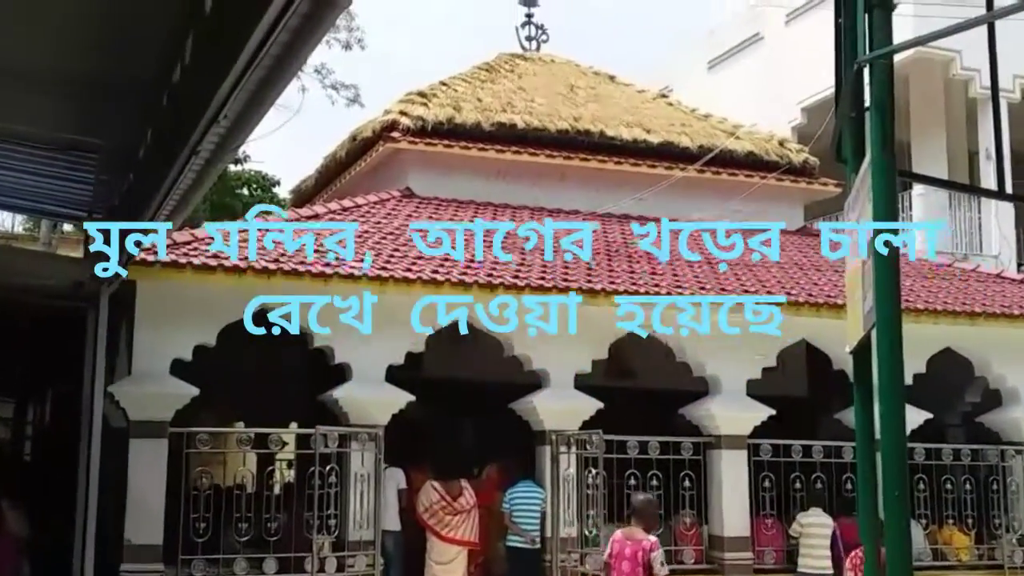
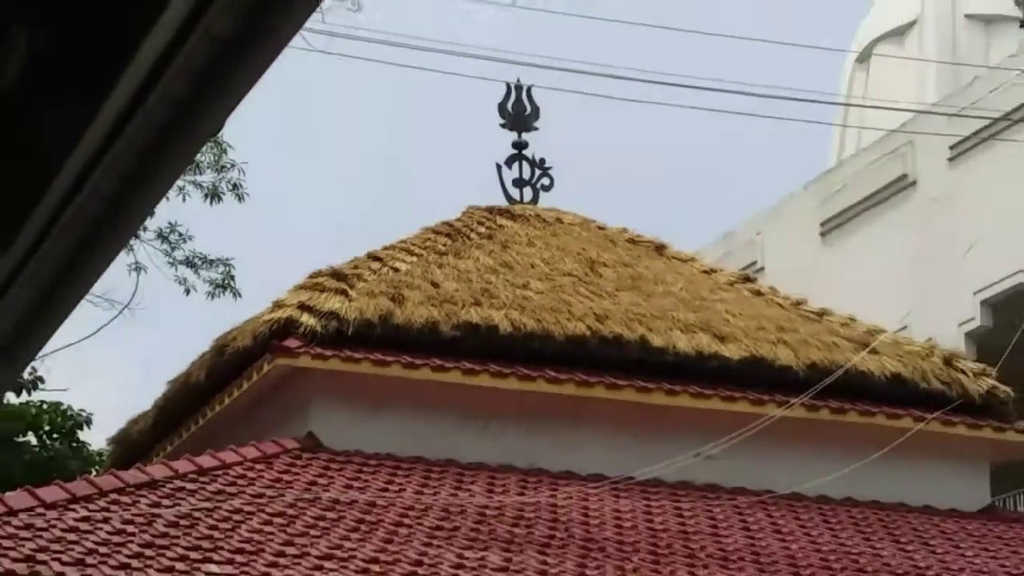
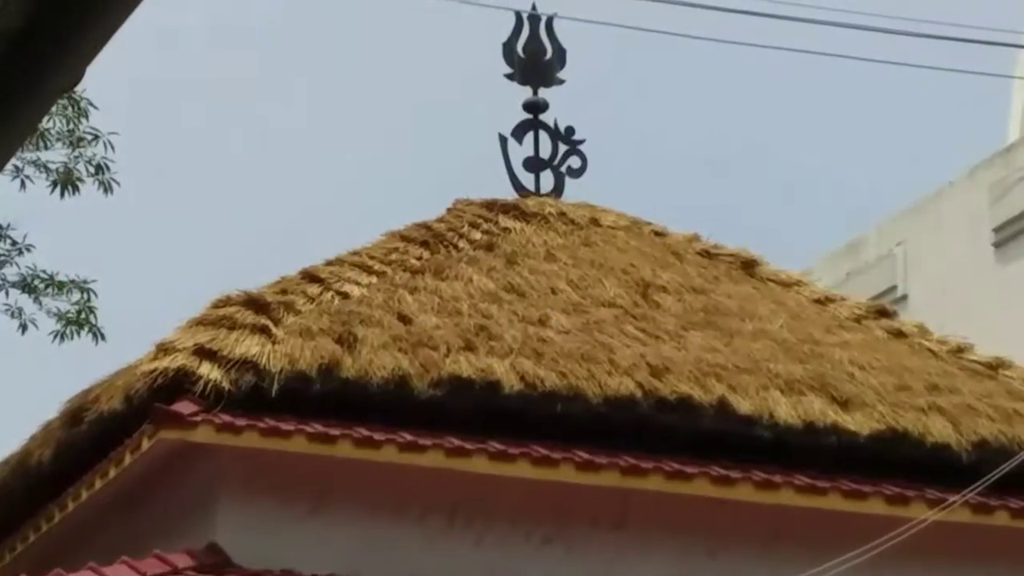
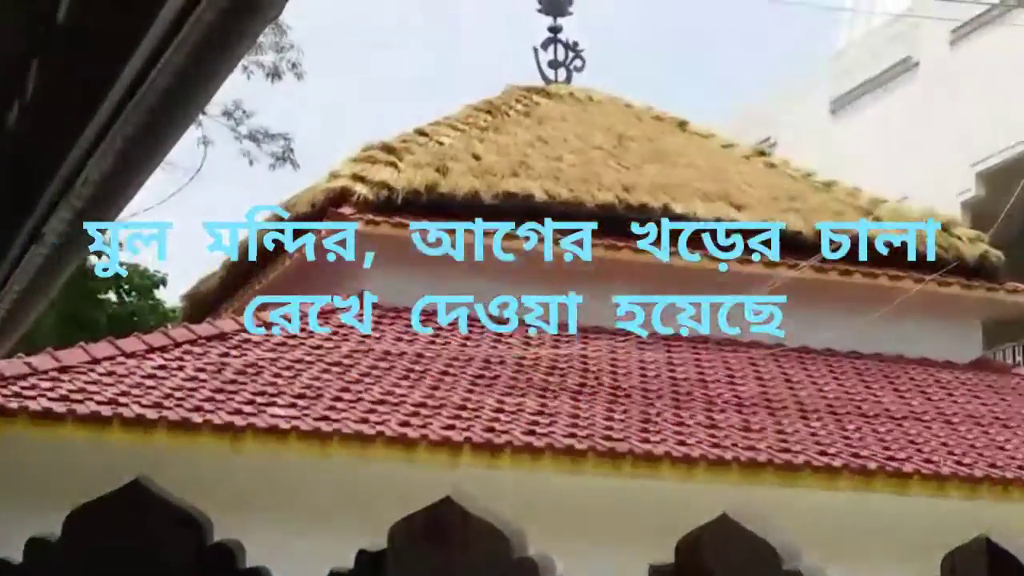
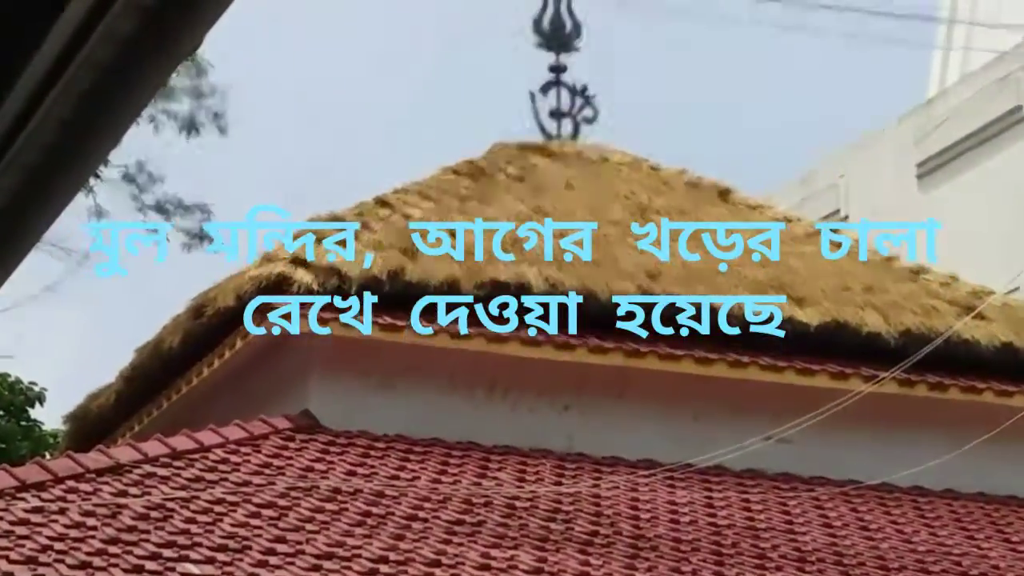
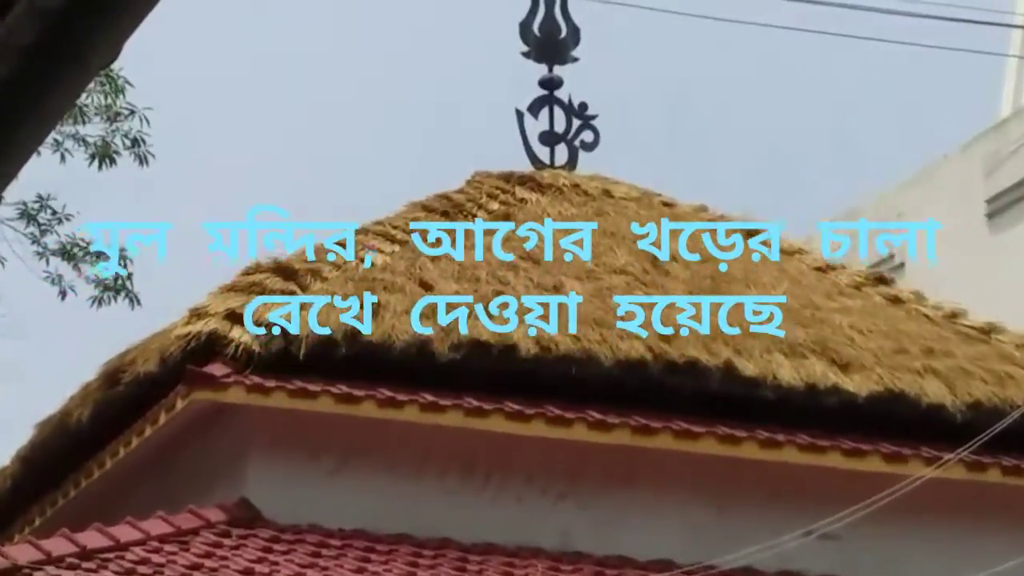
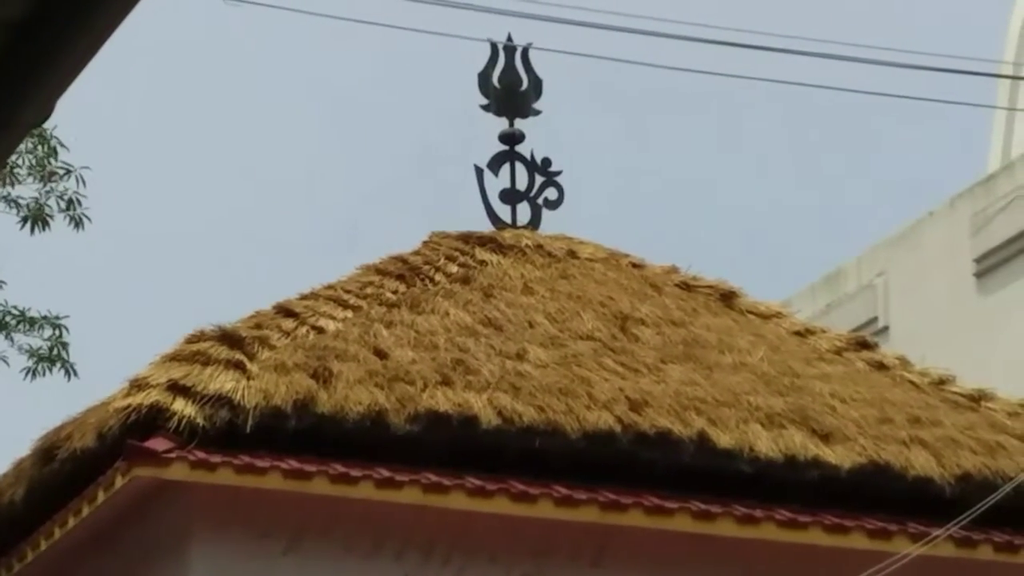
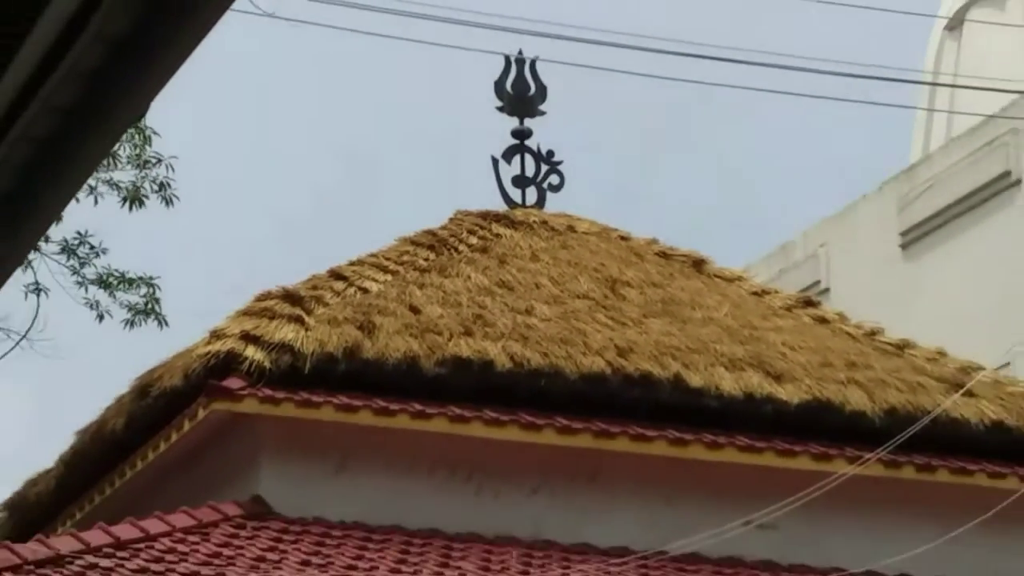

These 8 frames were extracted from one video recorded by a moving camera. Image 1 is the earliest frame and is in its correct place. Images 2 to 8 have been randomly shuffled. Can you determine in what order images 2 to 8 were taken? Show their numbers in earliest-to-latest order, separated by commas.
4, 5, 6, 3, 7, 8, 2
